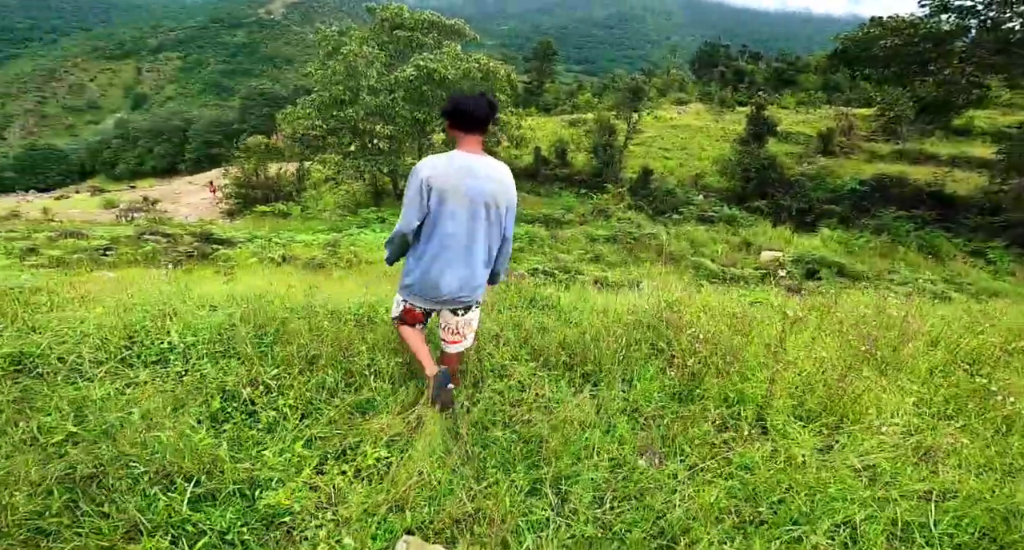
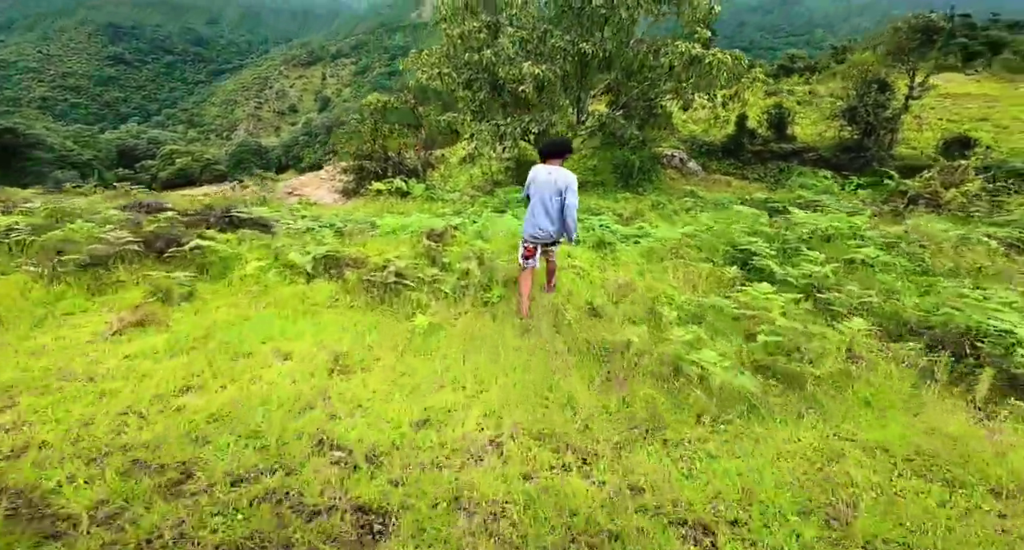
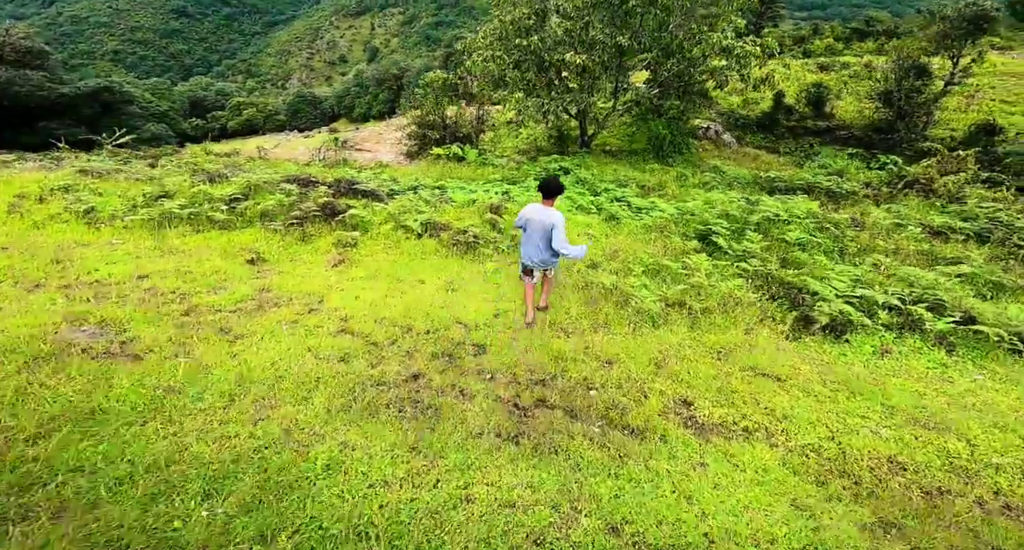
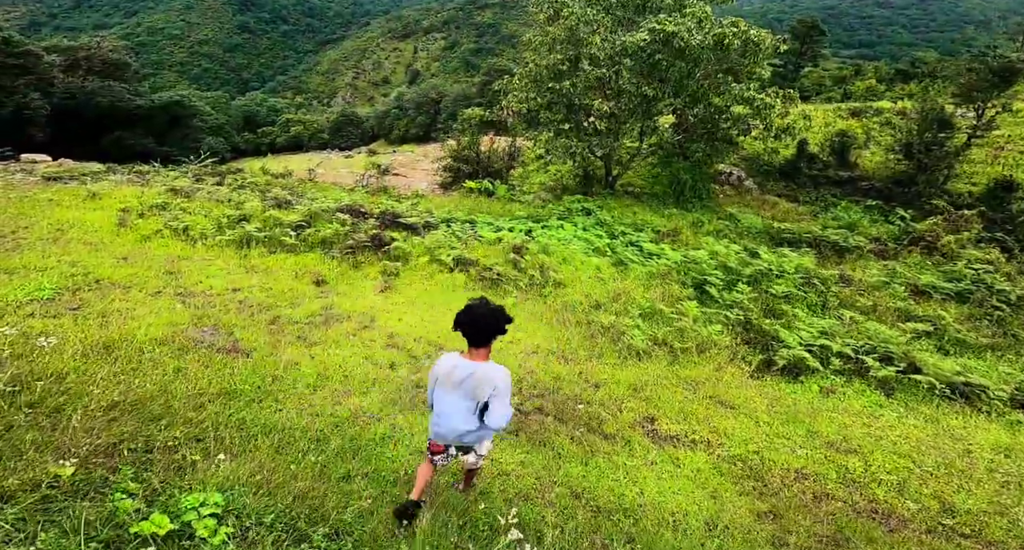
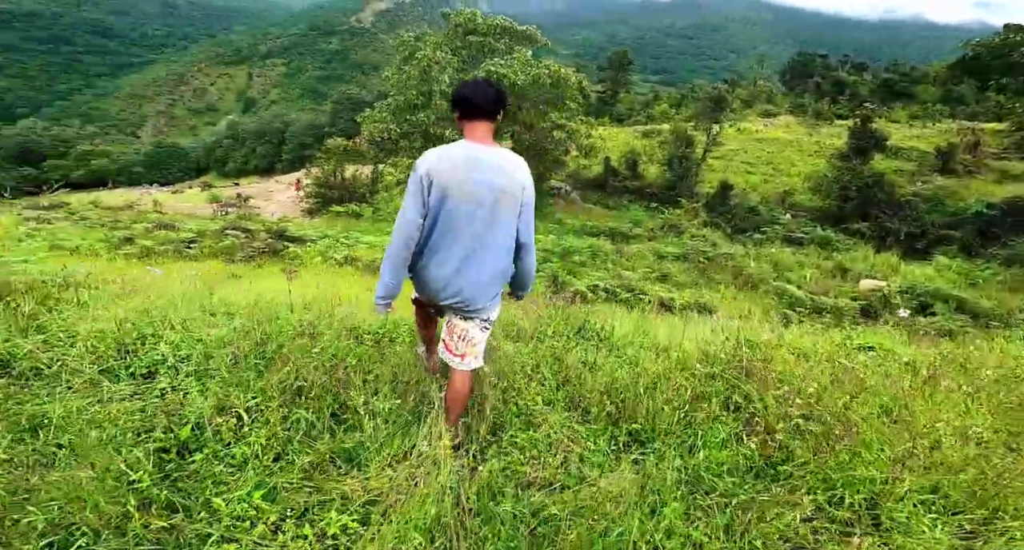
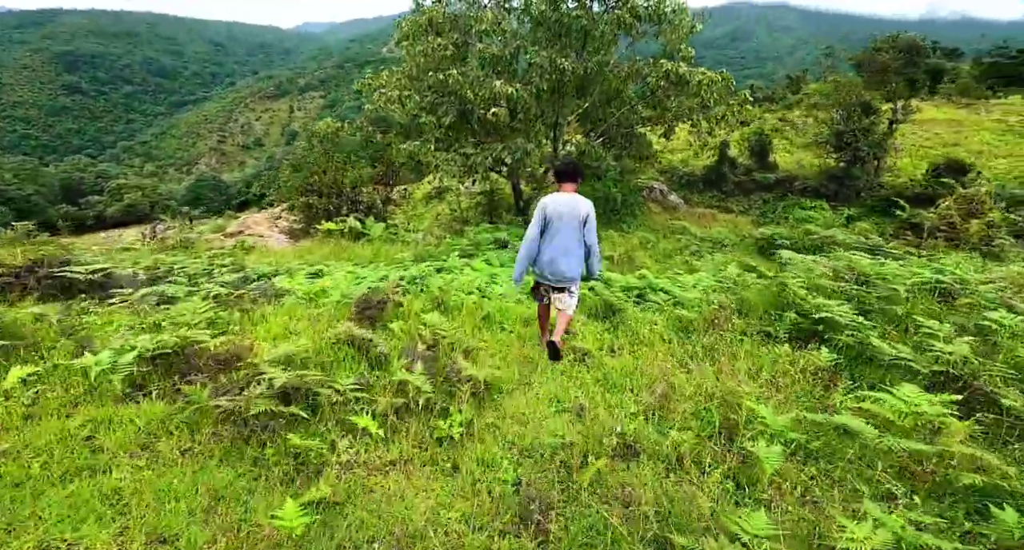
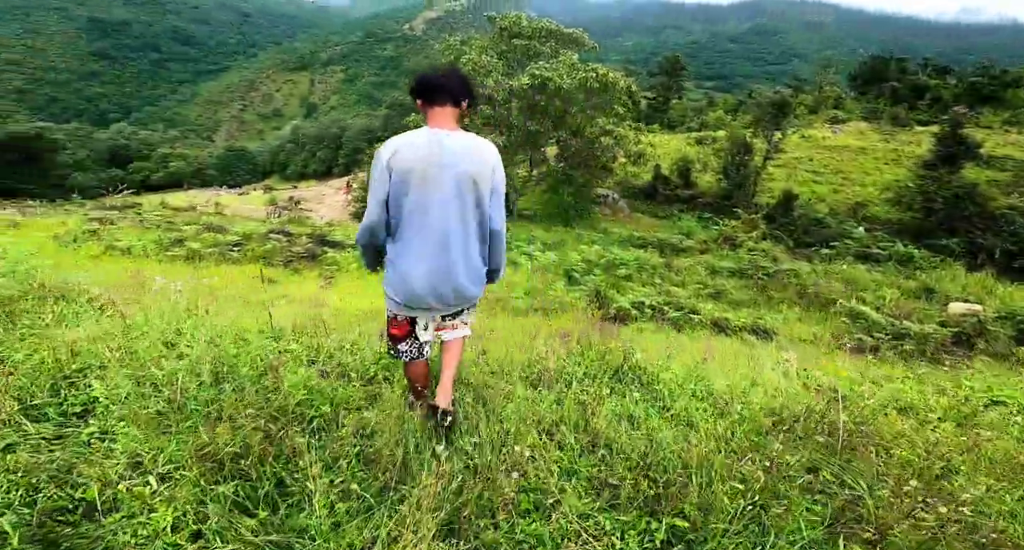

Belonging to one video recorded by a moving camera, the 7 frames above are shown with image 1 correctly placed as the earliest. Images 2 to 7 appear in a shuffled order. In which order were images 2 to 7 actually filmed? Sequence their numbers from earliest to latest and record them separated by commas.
5, 7, 4, 3, 2, 6
